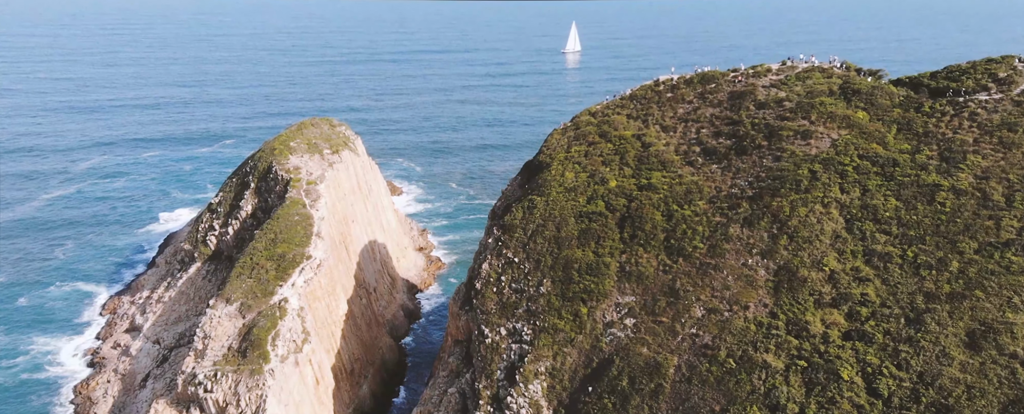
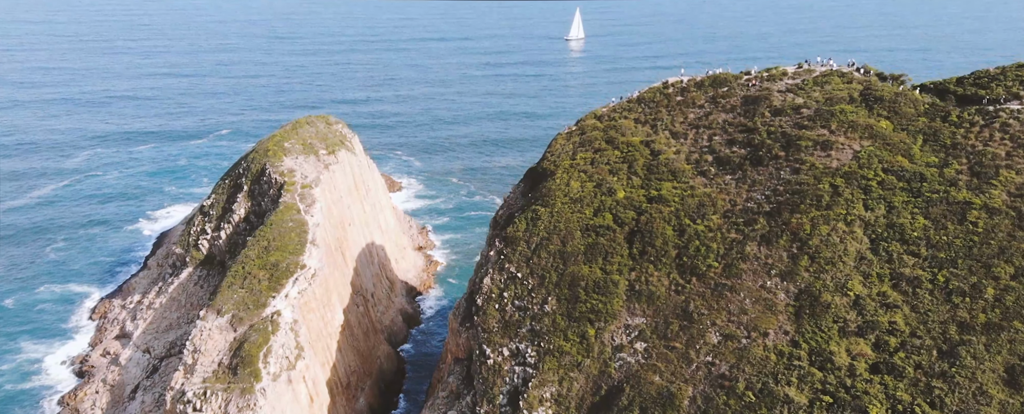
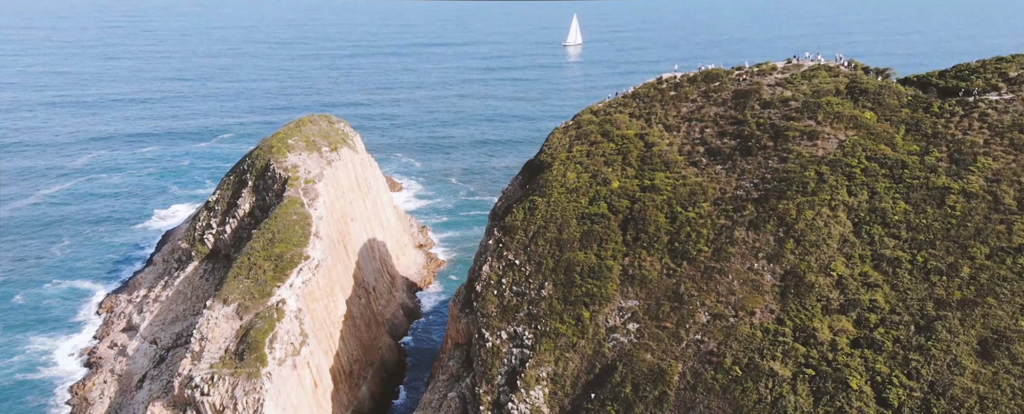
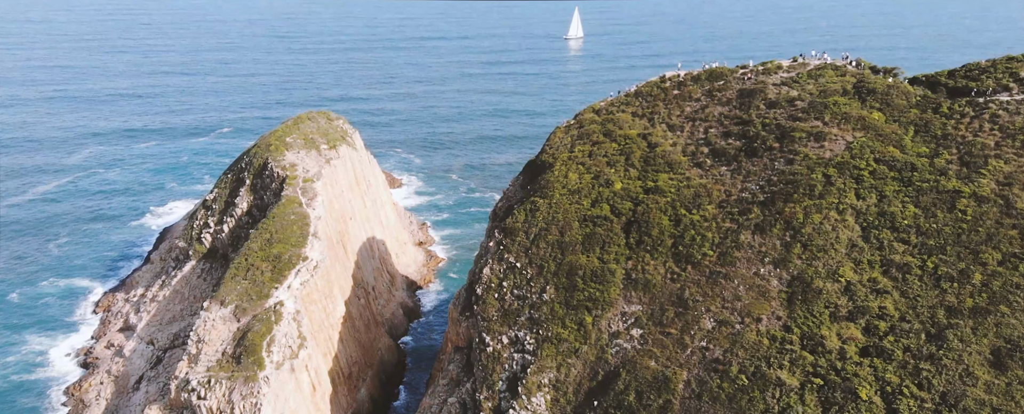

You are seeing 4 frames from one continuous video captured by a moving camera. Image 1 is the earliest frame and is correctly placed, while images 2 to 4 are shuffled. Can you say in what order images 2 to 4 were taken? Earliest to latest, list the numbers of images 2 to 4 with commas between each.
3, 4, 2
